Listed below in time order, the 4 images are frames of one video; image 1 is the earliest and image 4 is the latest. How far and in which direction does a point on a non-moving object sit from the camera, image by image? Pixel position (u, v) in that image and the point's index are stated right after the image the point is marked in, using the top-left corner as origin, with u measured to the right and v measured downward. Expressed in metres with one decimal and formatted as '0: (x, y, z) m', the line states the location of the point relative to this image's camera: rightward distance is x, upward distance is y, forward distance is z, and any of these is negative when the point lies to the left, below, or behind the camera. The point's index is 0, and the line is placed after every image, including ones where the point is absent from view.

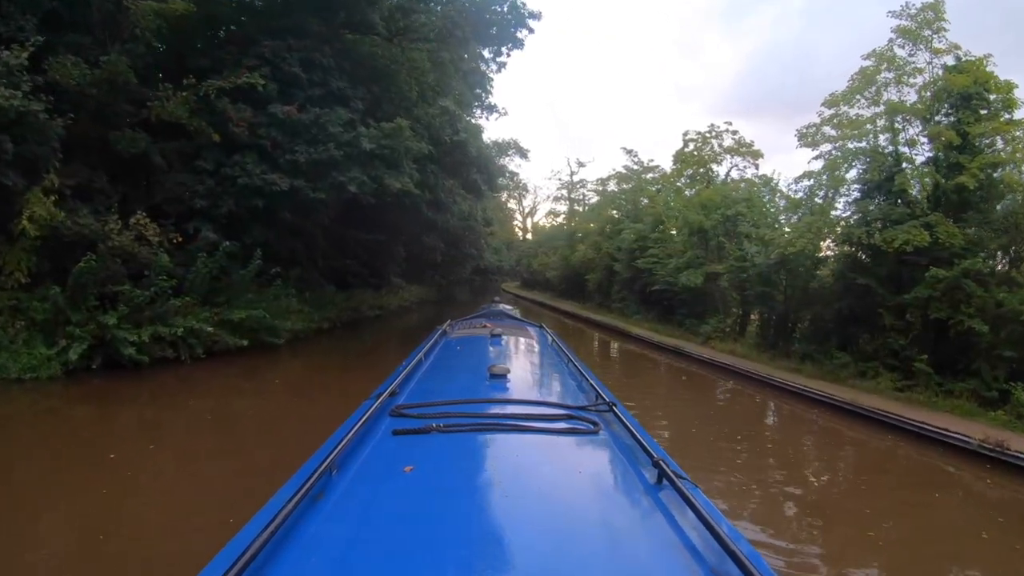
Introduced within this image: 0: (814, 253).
0: (+6.7, +0.8, +13.0) m
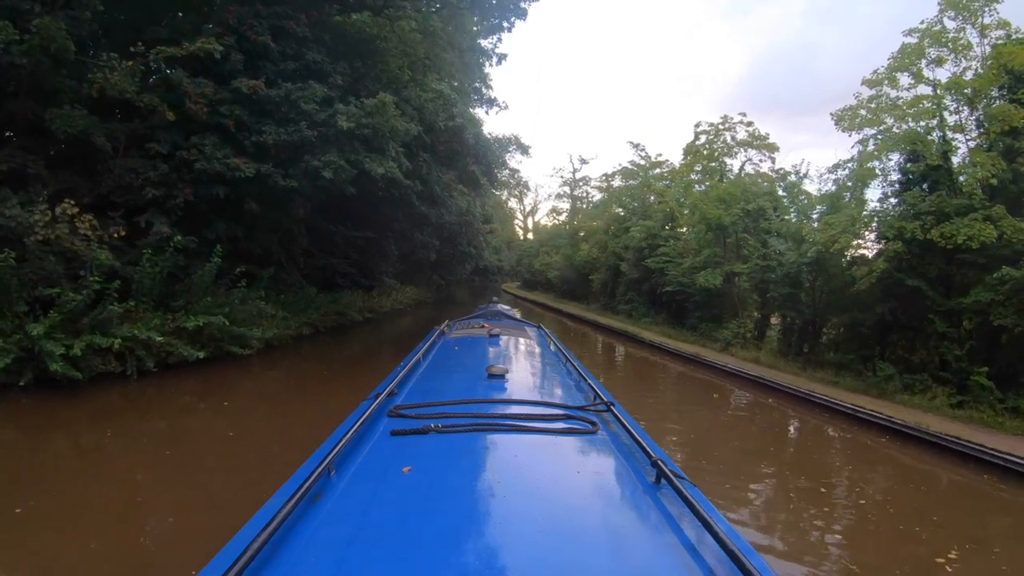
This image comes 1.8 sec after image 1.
0: (+6.7, +0.8, +11.7) m
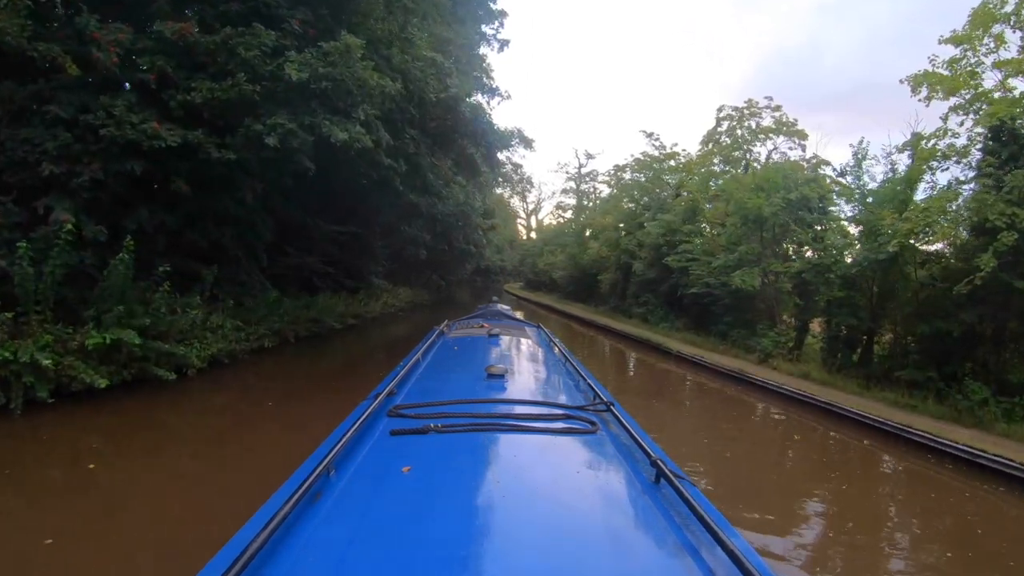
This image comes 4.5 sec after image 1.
0: (+6.8, +0.7, +9.7) m
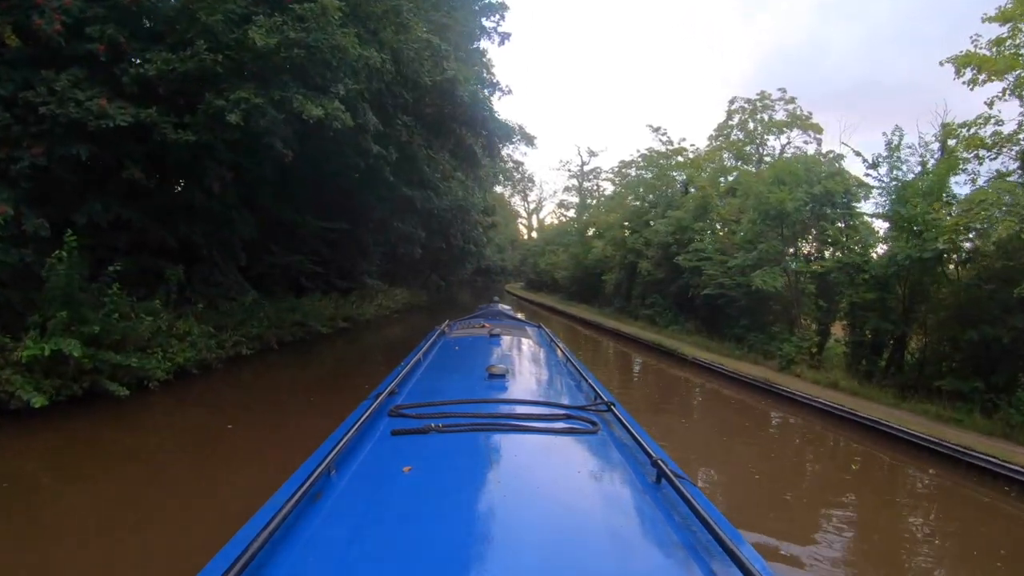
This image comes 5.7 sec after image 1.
0: (+6.8, +0.7, +8.8) m
